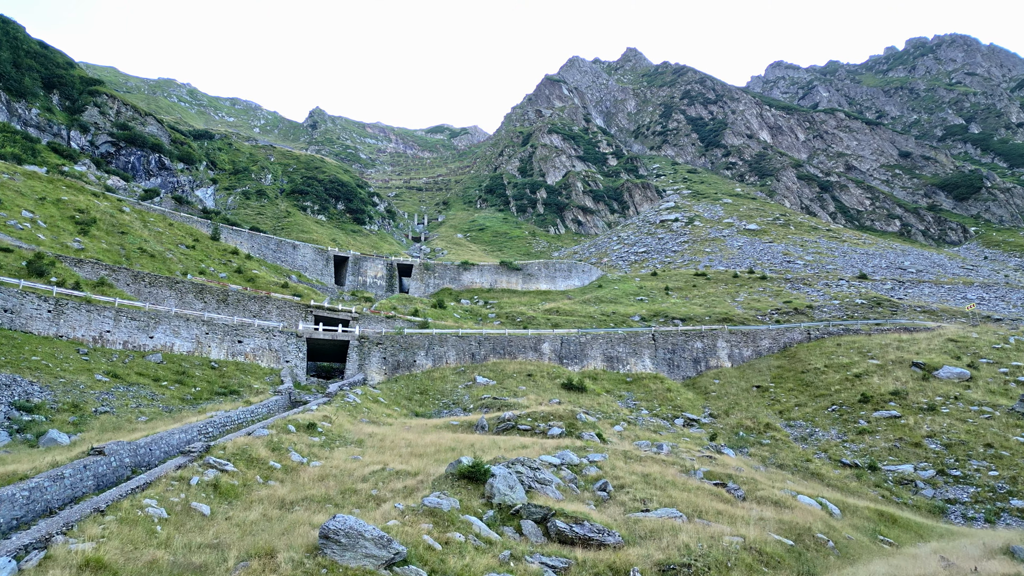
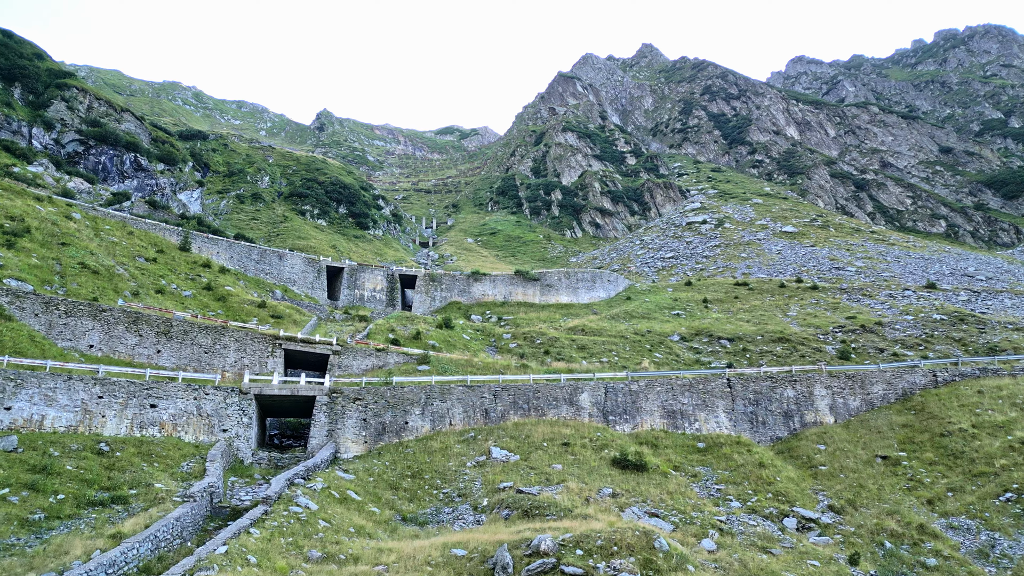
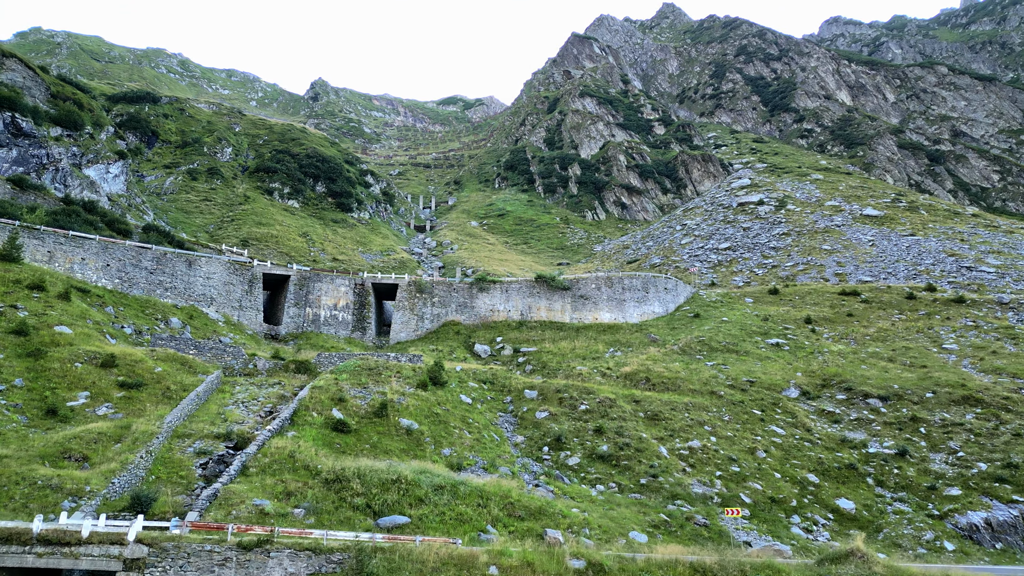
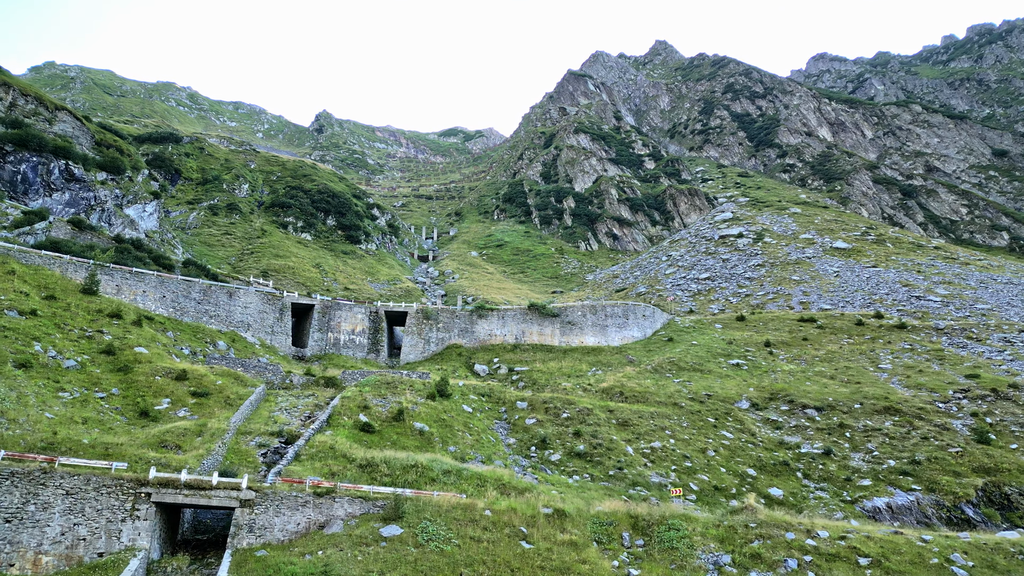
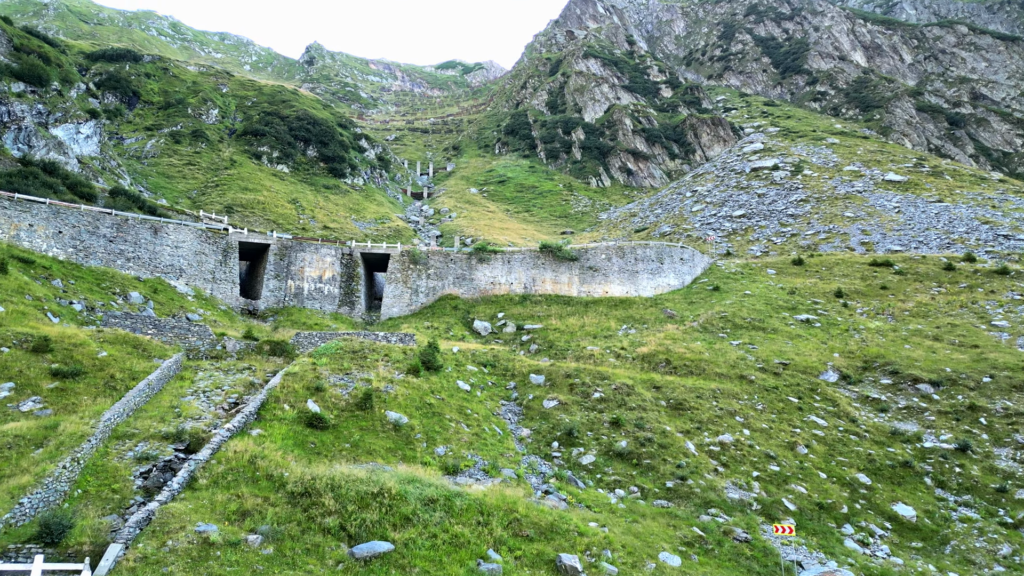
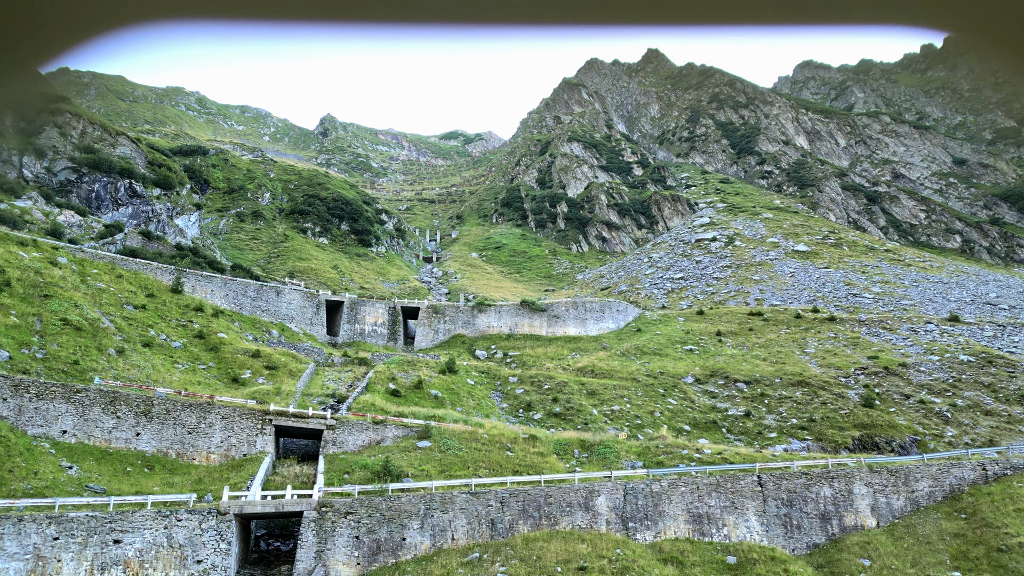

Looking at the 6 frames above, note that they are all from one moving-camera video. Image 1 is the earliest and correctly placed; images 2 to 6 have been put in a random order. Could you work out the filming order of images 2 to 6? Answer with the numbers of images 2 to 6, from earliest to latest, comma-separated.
2, 6, 4, 3, 5
